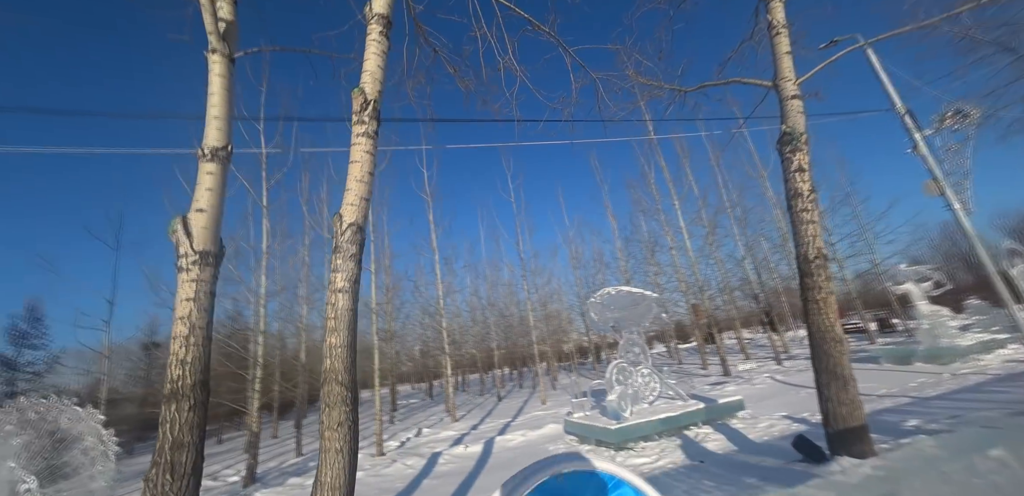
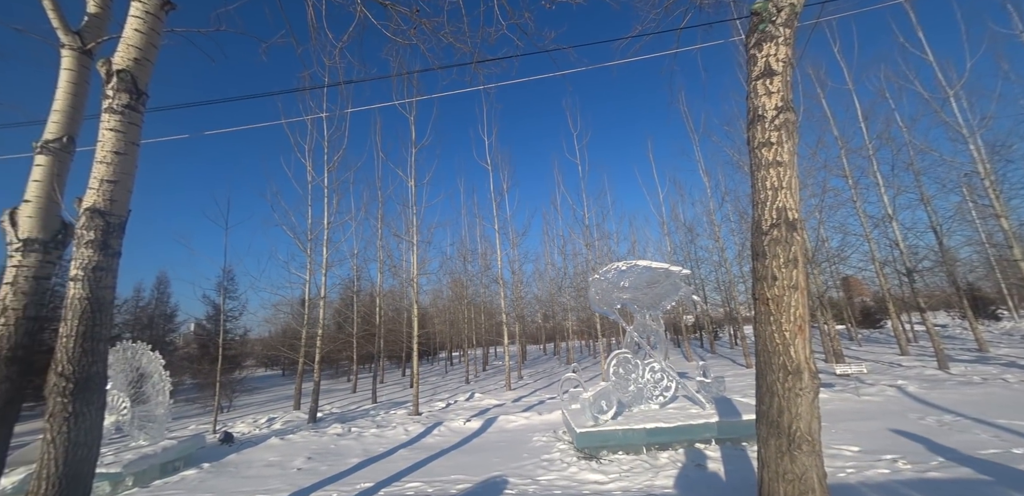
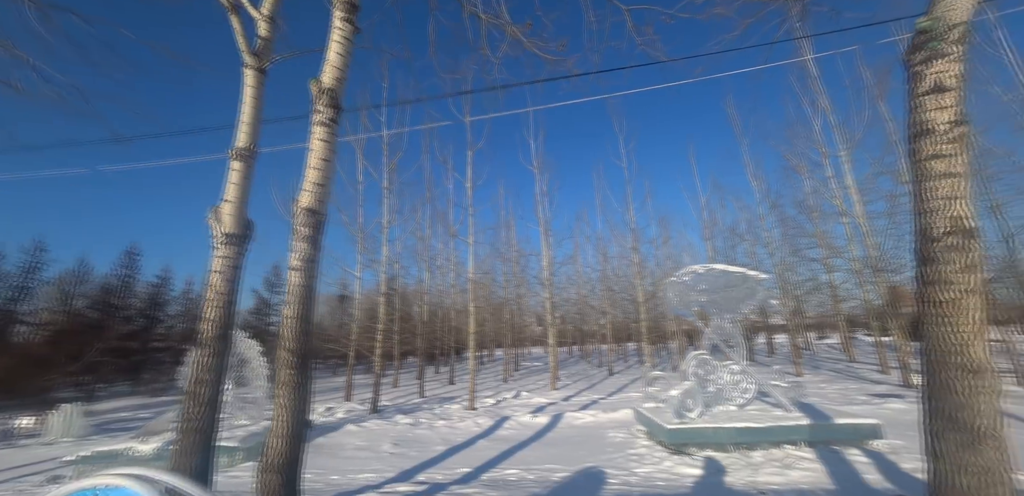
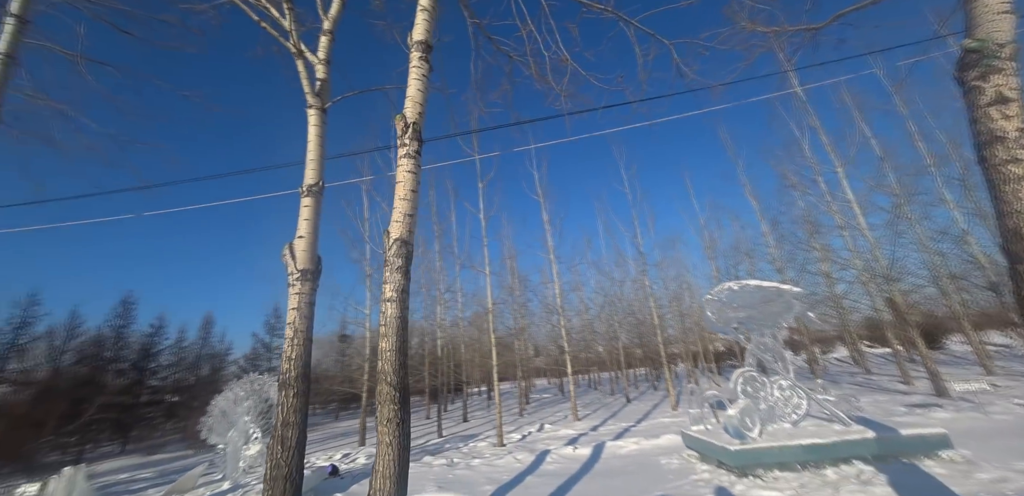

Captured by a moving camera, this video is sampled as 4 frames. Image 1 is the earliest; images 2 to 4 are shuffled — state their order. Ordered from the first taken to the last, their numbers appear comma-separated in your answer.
4, 3, 2
